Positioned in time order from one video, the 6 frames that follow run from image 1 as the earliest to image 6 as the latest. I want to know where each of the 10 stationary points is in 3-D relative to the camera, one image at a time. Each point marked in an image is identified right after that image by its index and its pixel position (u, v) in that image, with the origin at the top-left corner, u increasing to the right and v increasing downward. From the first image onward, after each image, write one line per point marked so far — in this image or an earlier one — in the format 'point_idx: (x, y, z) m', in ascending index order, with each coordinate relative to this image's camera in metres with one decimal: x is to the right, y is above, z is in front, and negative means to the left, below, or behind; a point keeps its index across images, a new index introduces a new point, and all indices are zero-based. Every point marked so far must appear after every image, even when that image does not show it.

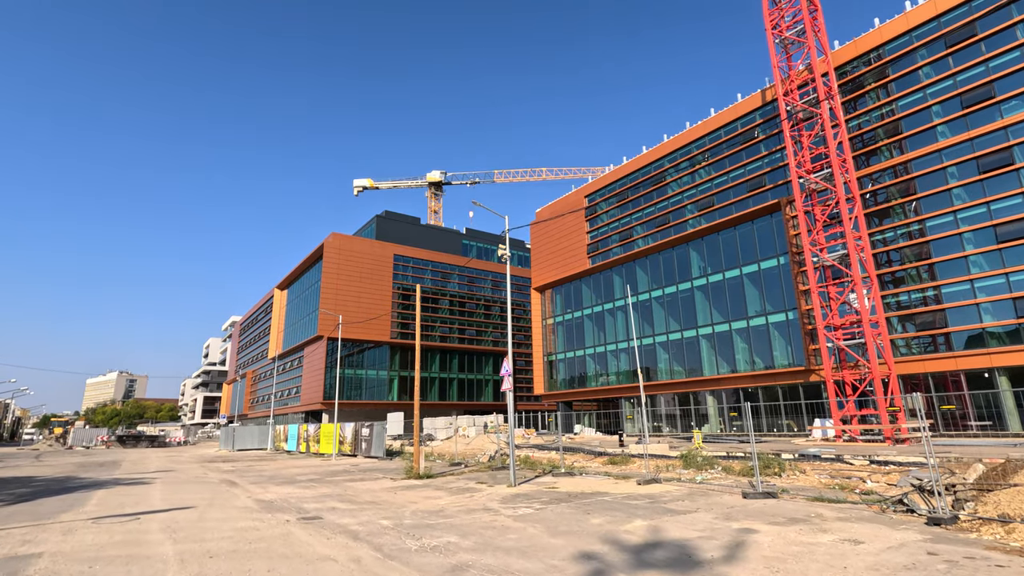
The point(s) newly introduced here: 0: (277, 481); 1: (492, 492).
0: (-8.1, -6.7, +17.8) m
1: (-0.4, -5.4, +13.5) m
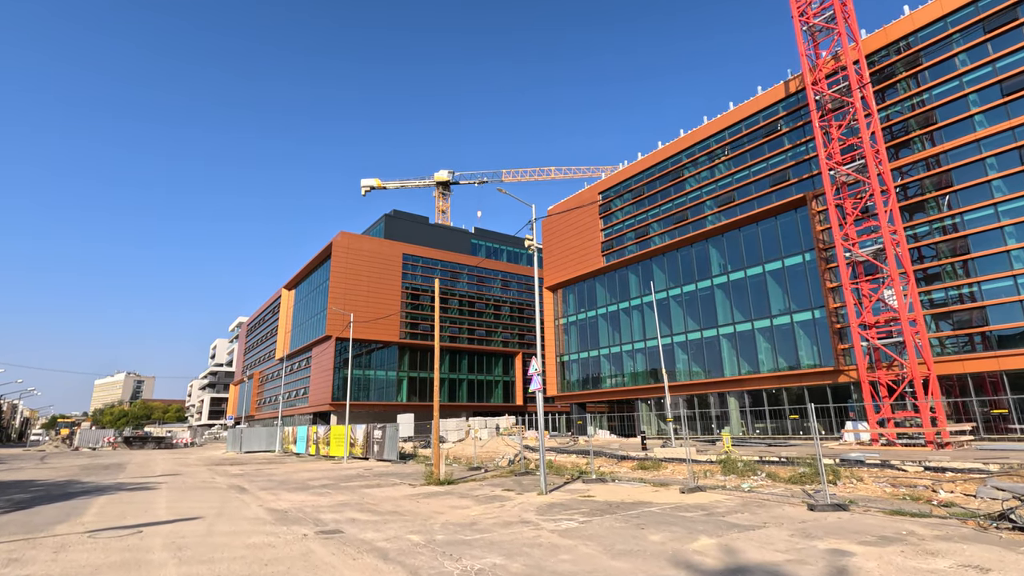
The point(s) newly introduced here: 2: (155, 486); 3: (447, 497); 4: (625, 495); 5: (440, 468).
0: (-7.3, -6.5, +16.8) m
1: (+0.4, -5.2, +12.4) m
2: (-12.1, -6.8, +17.6) m
3: (-1.7, -5.6, +13.6) m
4: (+2.8, -5.2, +12.9) m
5: (-2.4, -5.9, +16.9) m
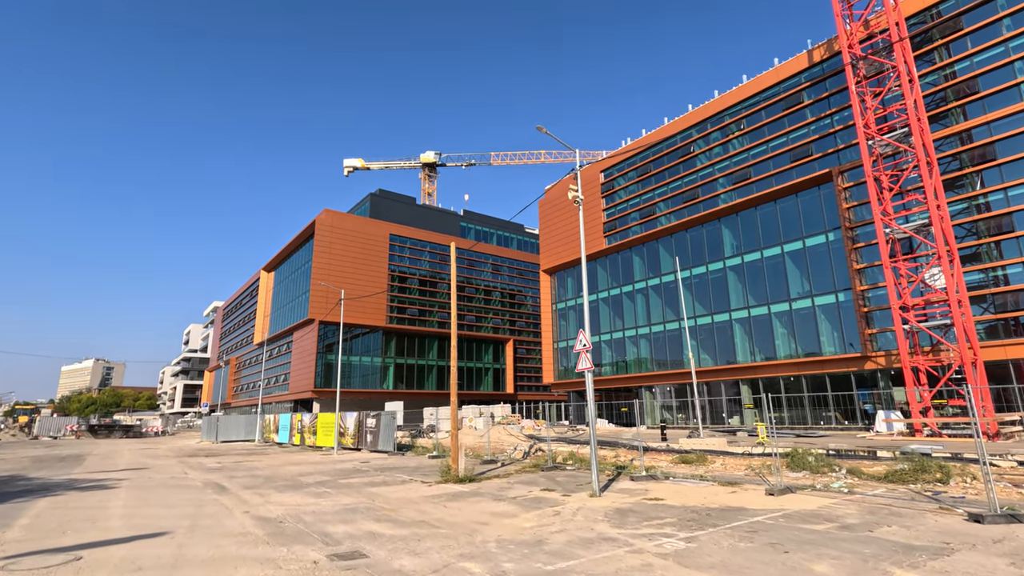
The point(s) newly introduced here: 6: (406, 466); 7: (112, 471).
0: (-6.4, -5.4, +14.1) m
1: (+1.4, -4.2, +9.9) m
2: (-11.3, -5.6, +14.7) m
3: (-0.7, -4.6, +11.1) m
4: (+3.9, -4.3, +10.5) m
5: (-1.5, -4.9, +14.3) m
6: (-3.7, -6.2, +18.0) m
7: (-14.4, -6.6, +18.4) m
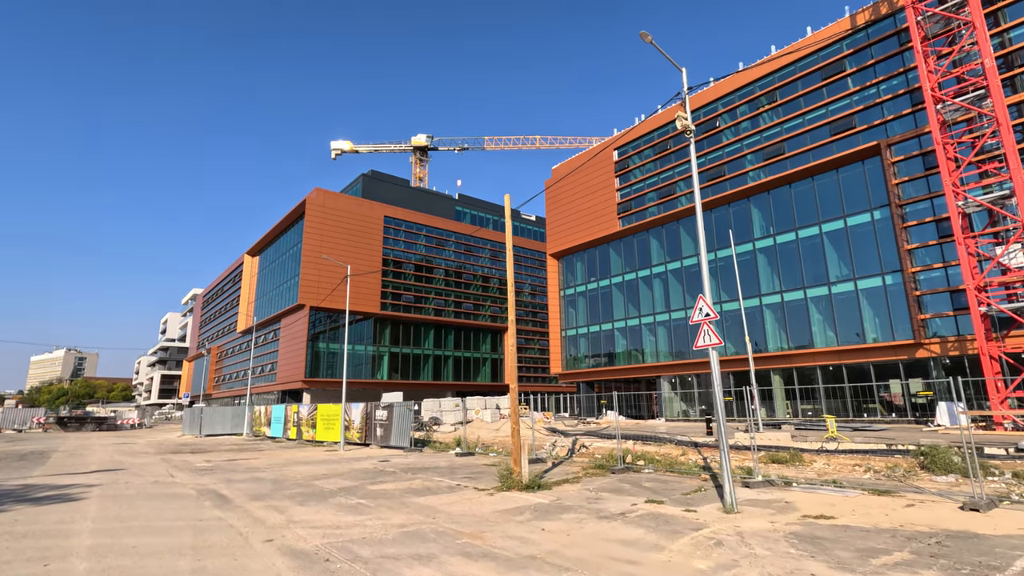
0: (-4.7, -4.5, +11.1) m
1: (+3.3, -3.4, +7.2) m
2: (-9.6, -4.6, +11.5) m
3: (+1.2, -3.7, +8.3) m
4: (+5.7, -3.5, +7.9) m
5: (+0.2, -4.0, +11.5) m
6: (-2.1, -5.2, +15.1) m
7: (-12.8, -5.5, +15.2) m
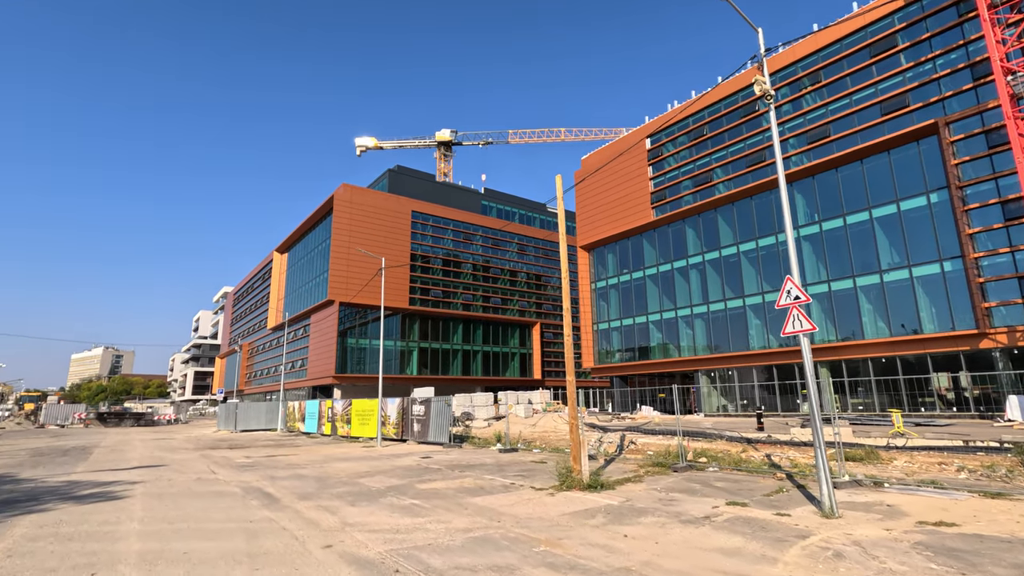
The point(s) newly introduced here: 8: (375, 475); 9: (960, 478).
0: (-3.5, -4.2, +10.5) m
1: (+4.3, -3.1, +6.3) m
2: (-8.4, -4.4, +11.2) m
3: (+2.2, -3.5, +7.5) m
4: (+6.8, -3.1, +6.8) m
5: (+1.5, -3.7, +10.7) m
6: (-0.7, -4.9, +14.4) m
7: (-11.4, -5.3, +15.0) m
8: (-3.6, -4.8, +13.4) m
9: (+9.0, -3.8, +10.3) m
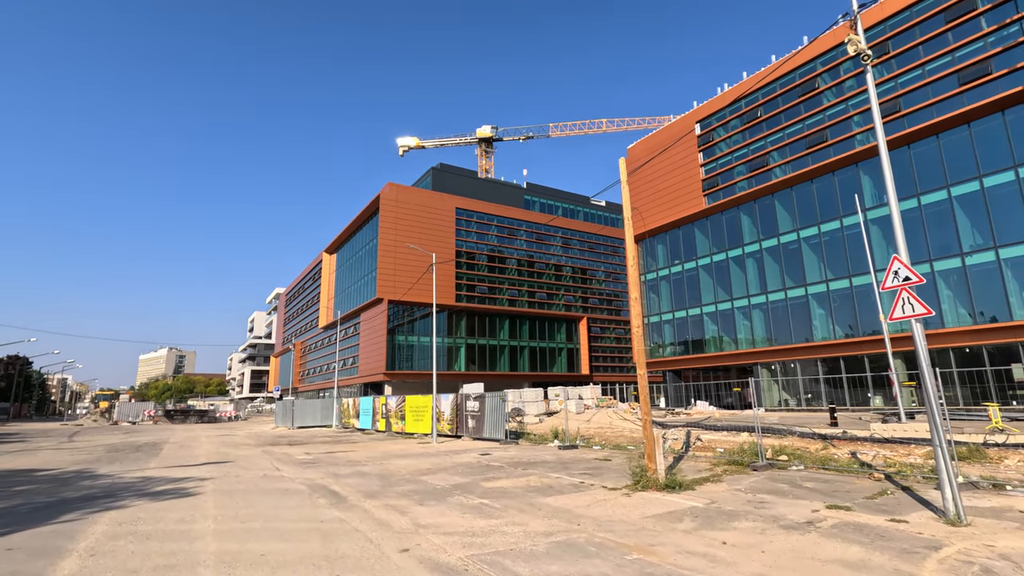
0: (-2.1, -4.1, +10.3) m
1: (+5.3, -2.8, +5.4) m
2: (-6.9, -4.4, +11.3) m
3: (+3.4, -3.2, +6.8) m
4: (+7.8, -2.8, +5.8) m
5: (+2.8, -3.4, +10.1) m
6: (+1.0, -4.7, +14.0) m
7: (-9.6, -5.3, +15.4) m
8: (-2.0, -4.7, +13.1) m
9: (+10.4, -3.4, +9.0) m
